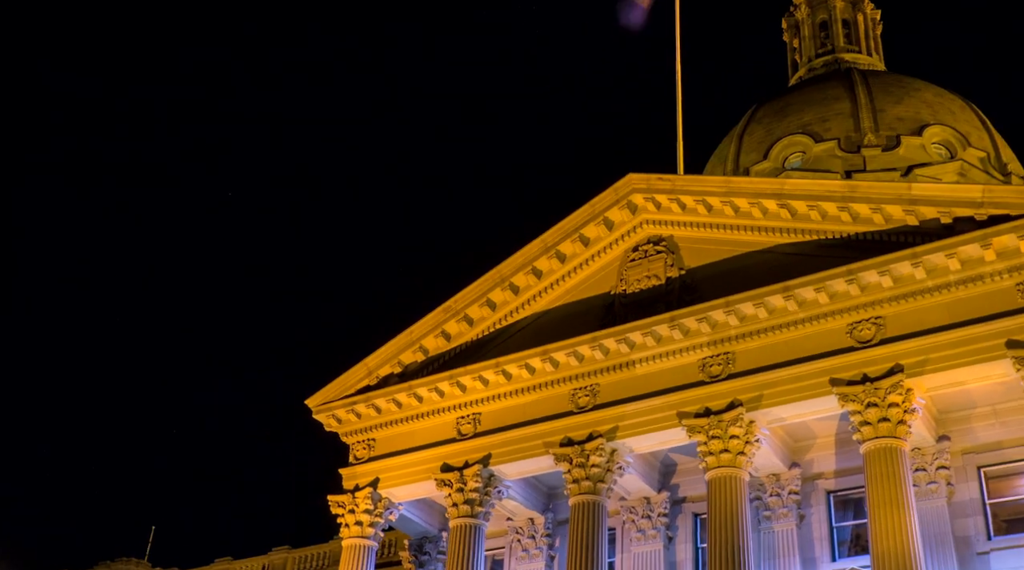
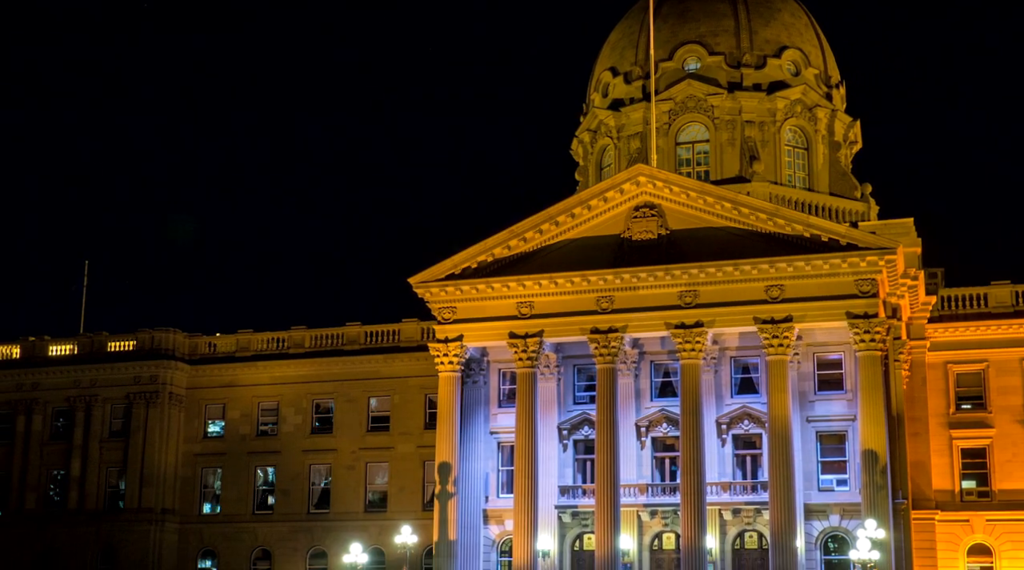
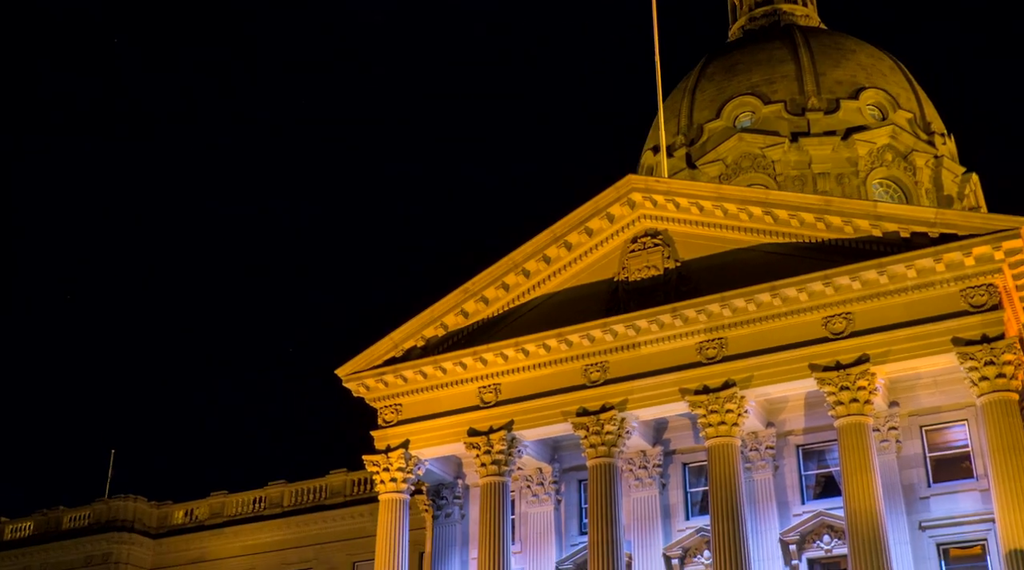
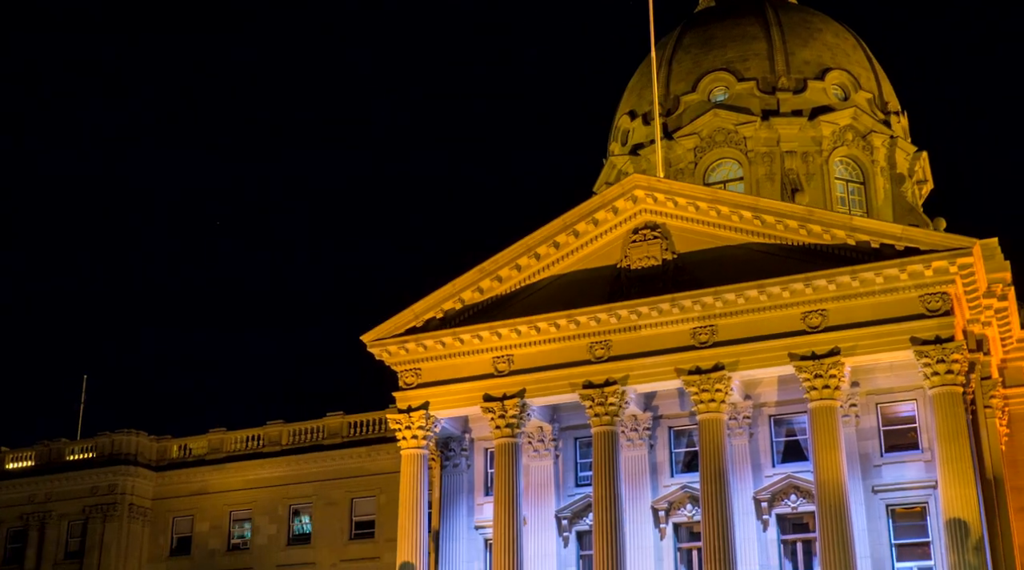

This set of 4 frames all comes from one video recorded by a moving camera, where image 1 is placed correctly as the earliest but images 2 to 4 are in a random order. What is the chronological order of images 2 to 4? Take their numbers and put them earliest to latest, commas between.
3, 4, 2
